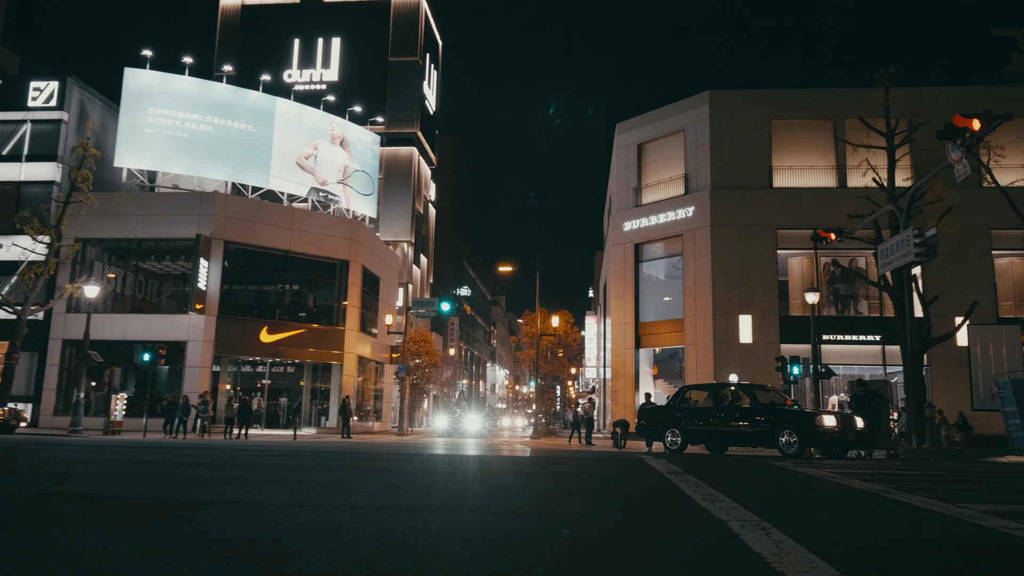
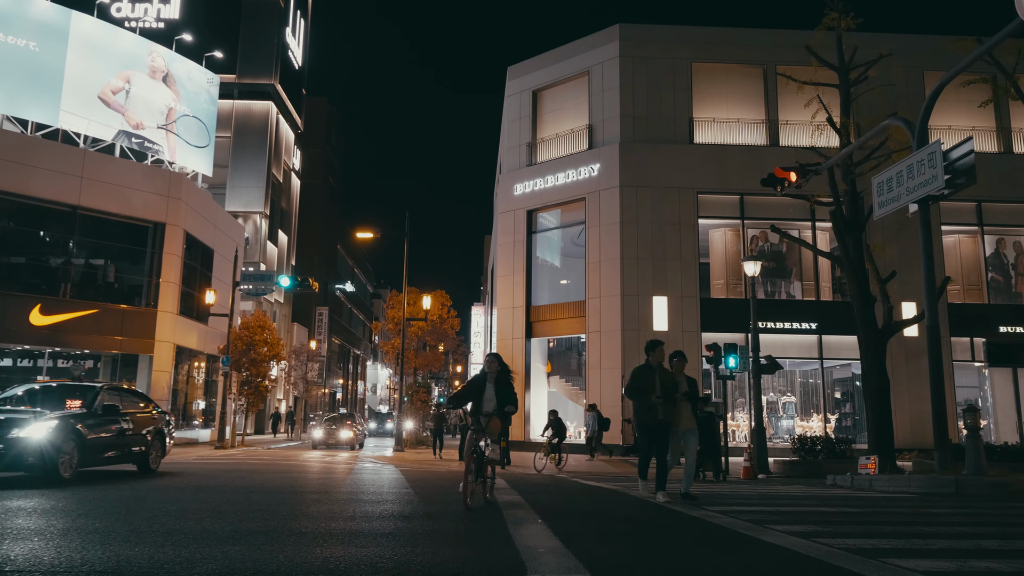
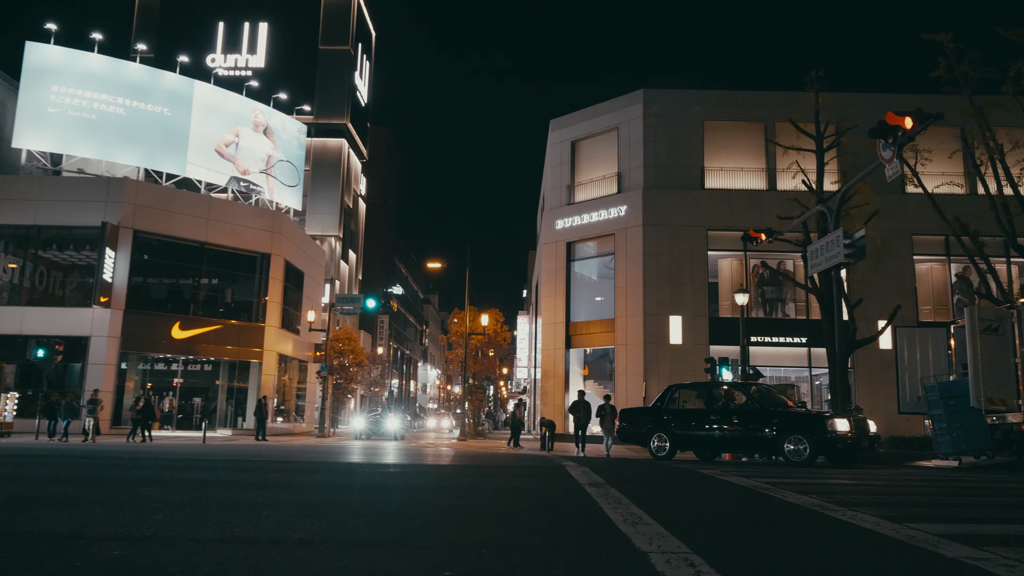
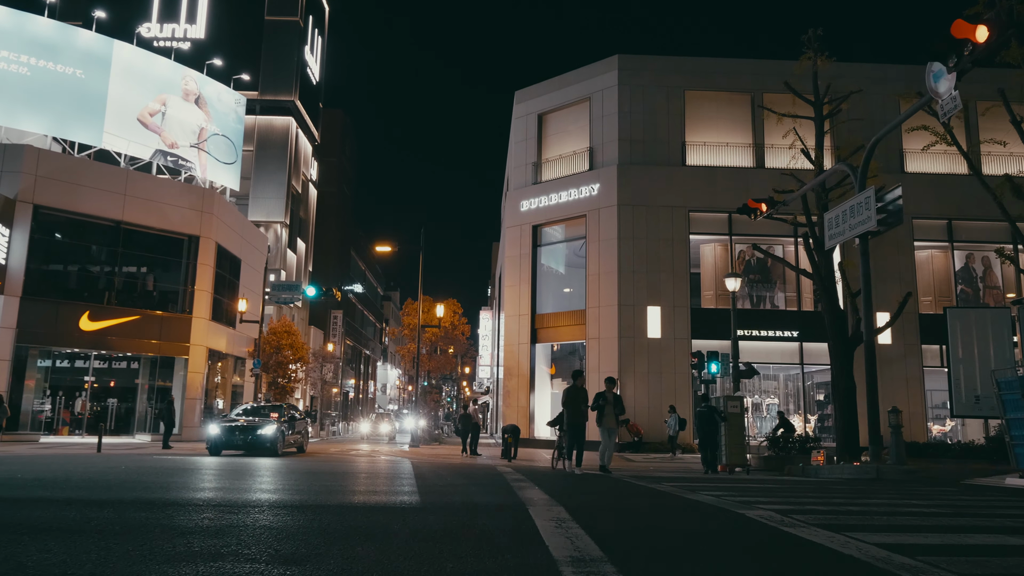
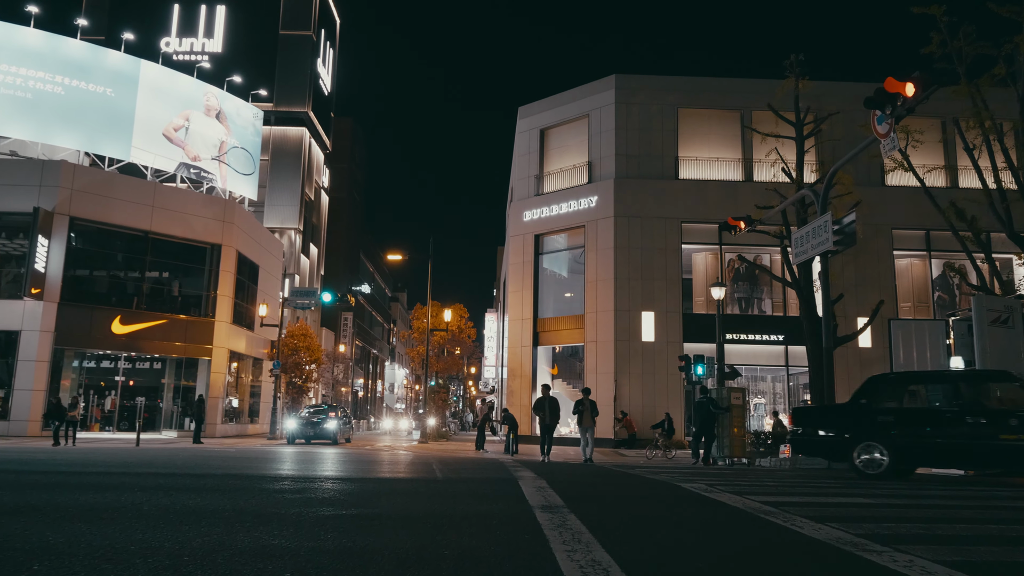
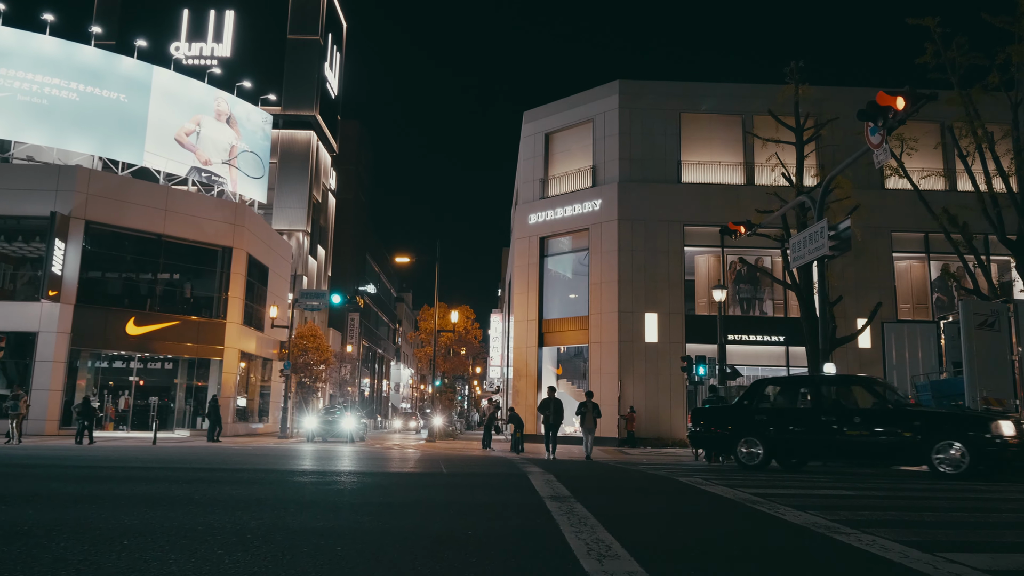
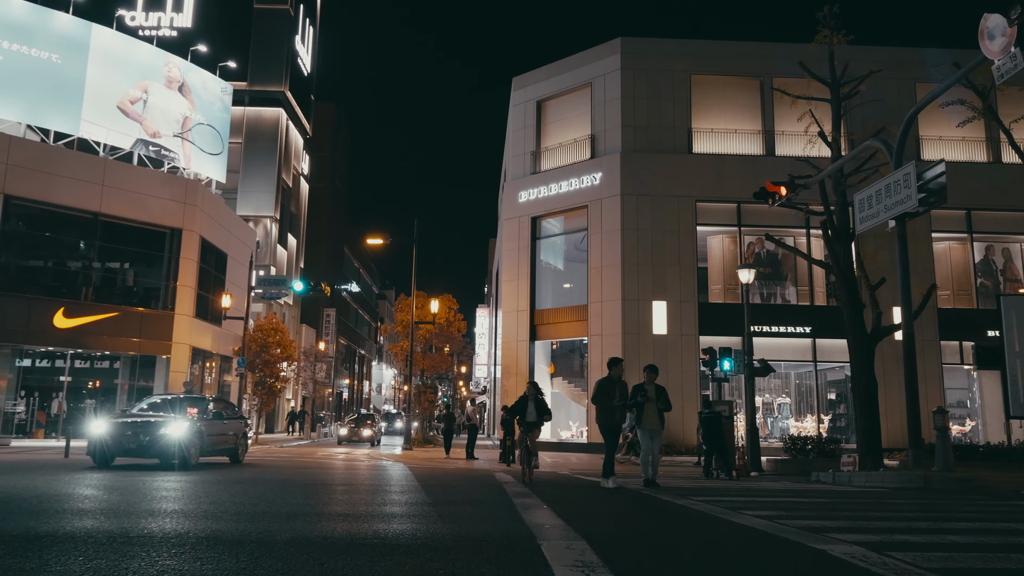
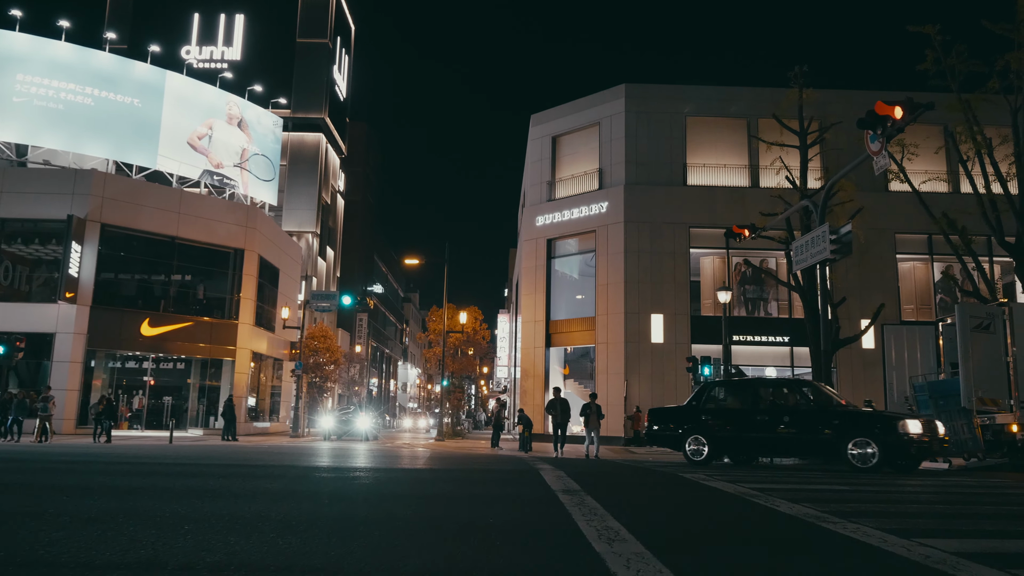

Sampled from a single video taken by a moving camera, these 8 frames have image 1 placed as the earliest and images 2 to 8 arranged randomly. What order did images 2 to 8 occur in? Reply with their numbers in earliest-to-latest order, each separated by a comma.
3, 8, 6, 5, 4, 7, 2
